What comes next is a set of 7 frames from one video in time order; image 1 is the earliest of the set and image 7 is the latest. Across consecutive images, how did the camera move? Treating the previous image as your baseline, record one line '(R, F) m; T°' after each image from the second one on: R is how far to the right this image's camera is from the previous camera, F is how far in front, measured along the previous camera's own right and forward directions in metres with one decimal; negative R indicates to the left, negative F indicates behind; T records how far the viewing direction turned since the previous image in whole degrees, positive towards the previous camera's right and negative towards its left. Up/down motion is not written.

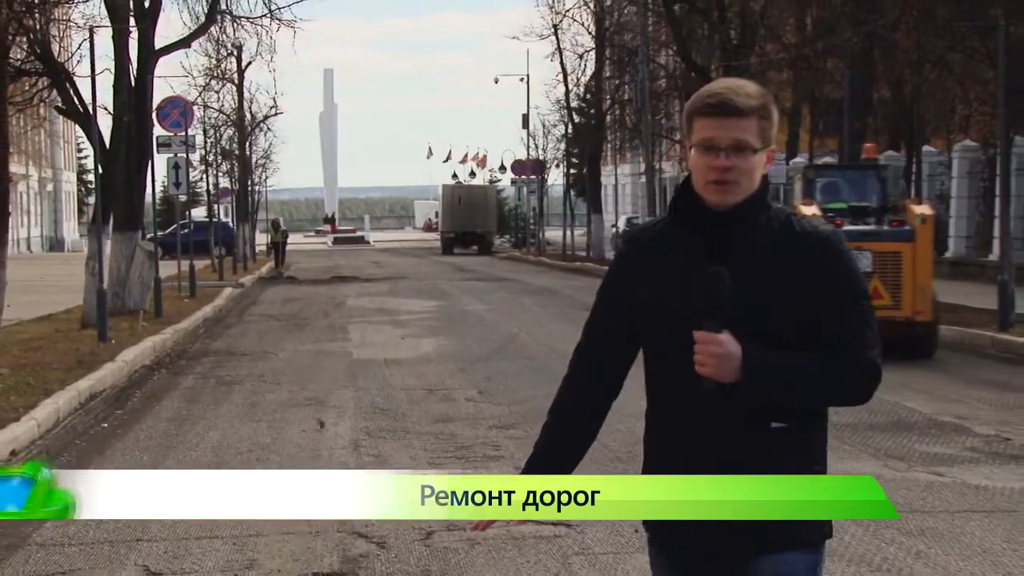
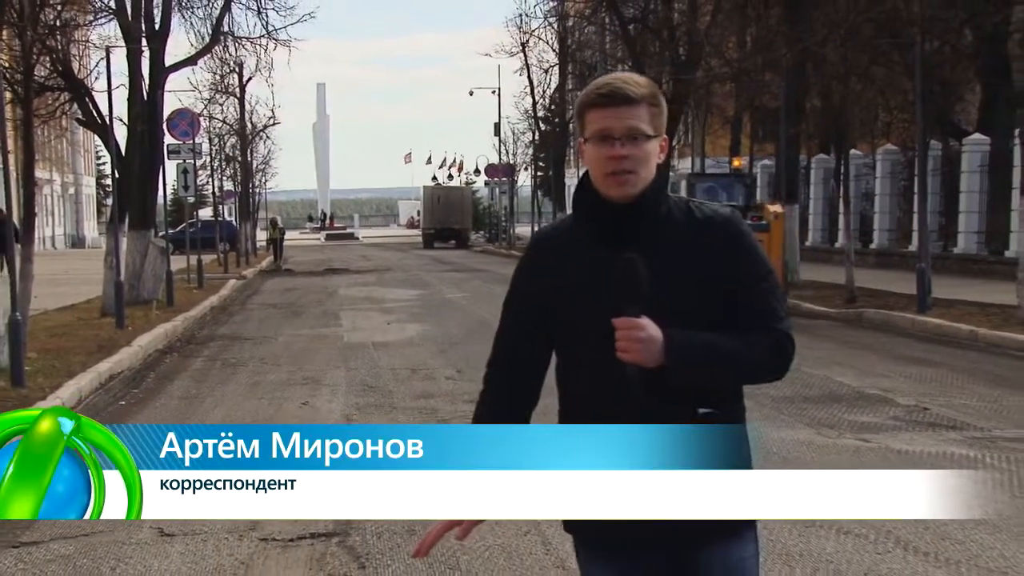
(+0.1, -0.6) m; 0°
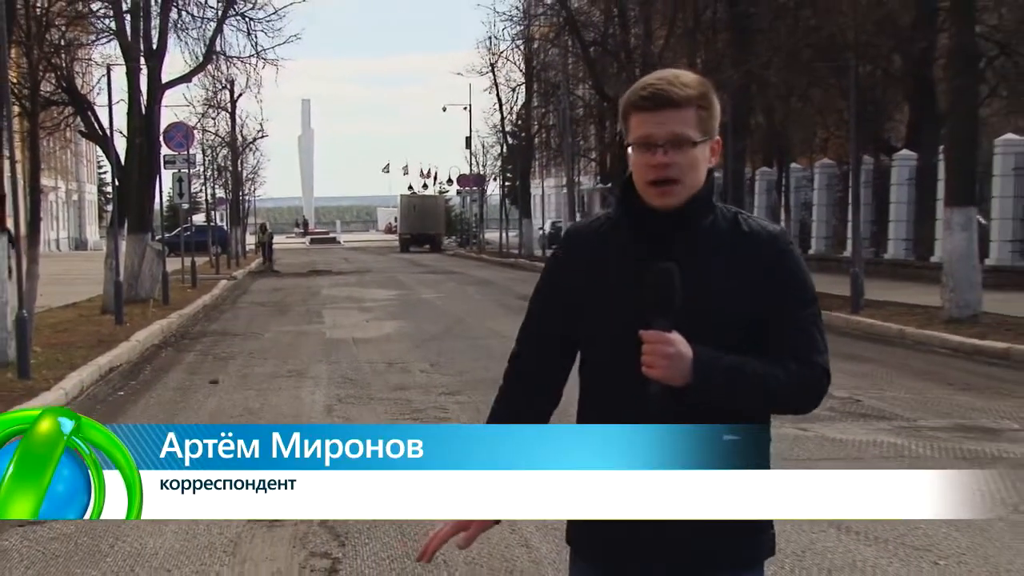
(+0.1, -0.5) m; +1°
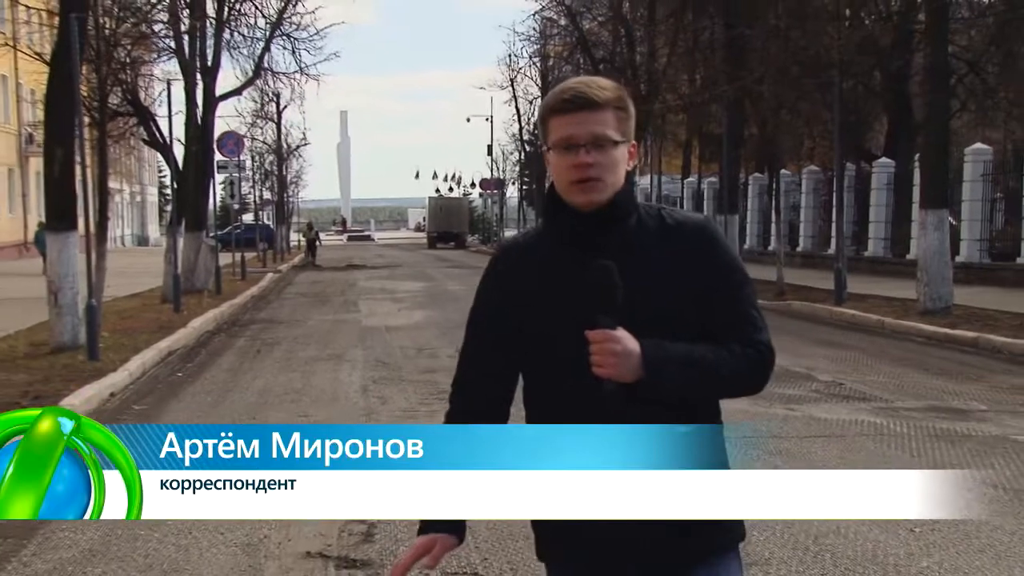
(0.0, -0.6) m; -1°
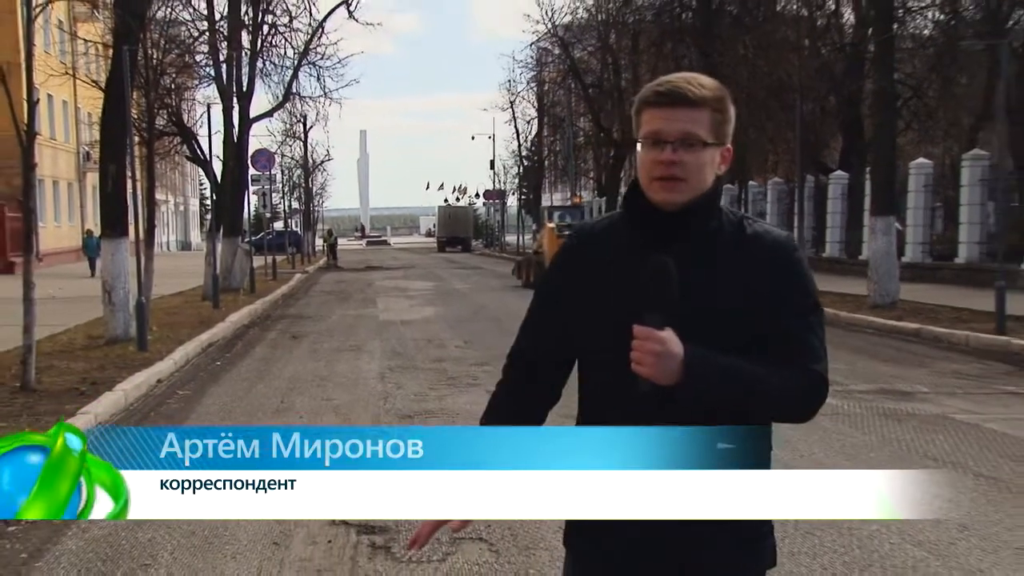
(0.0, -0.8) m; 0°
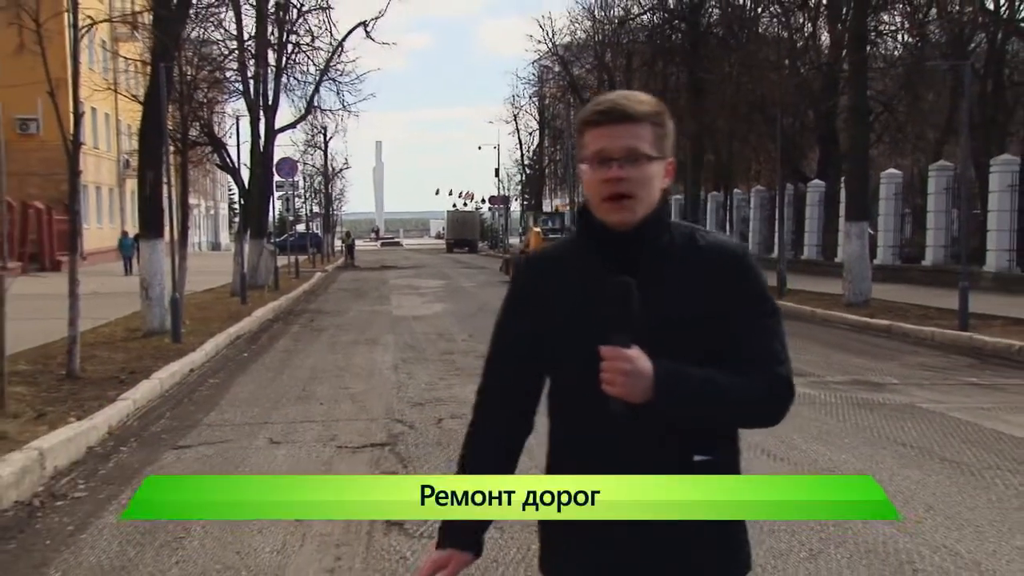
(+0.1, -0.6) m; -1°
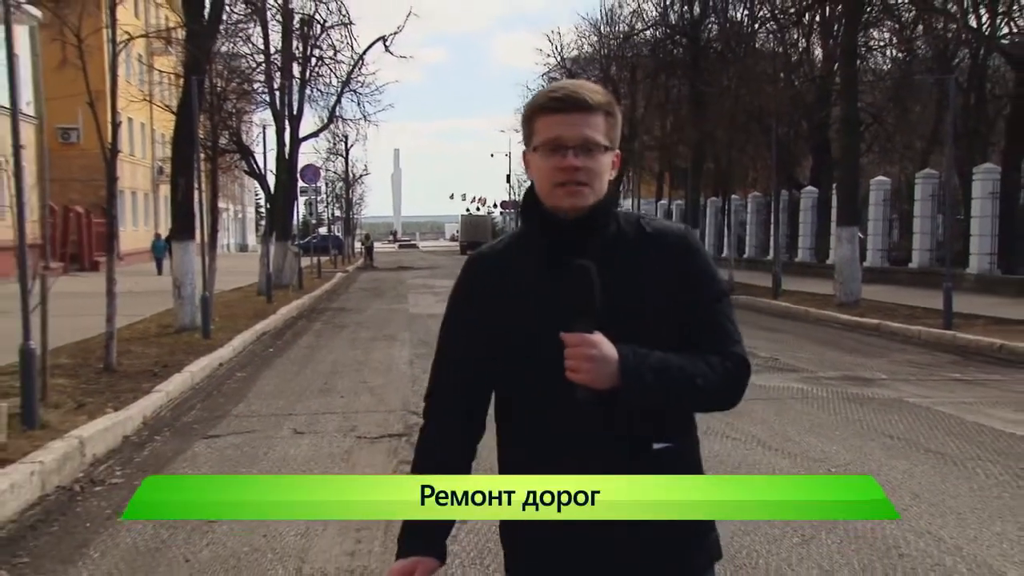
(0.0, -0.5) m; 0°
